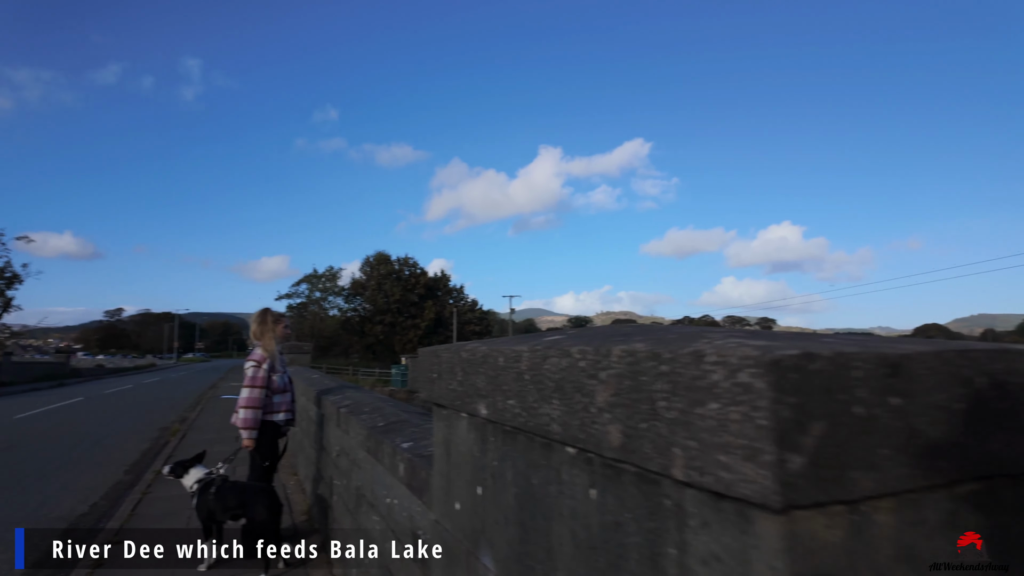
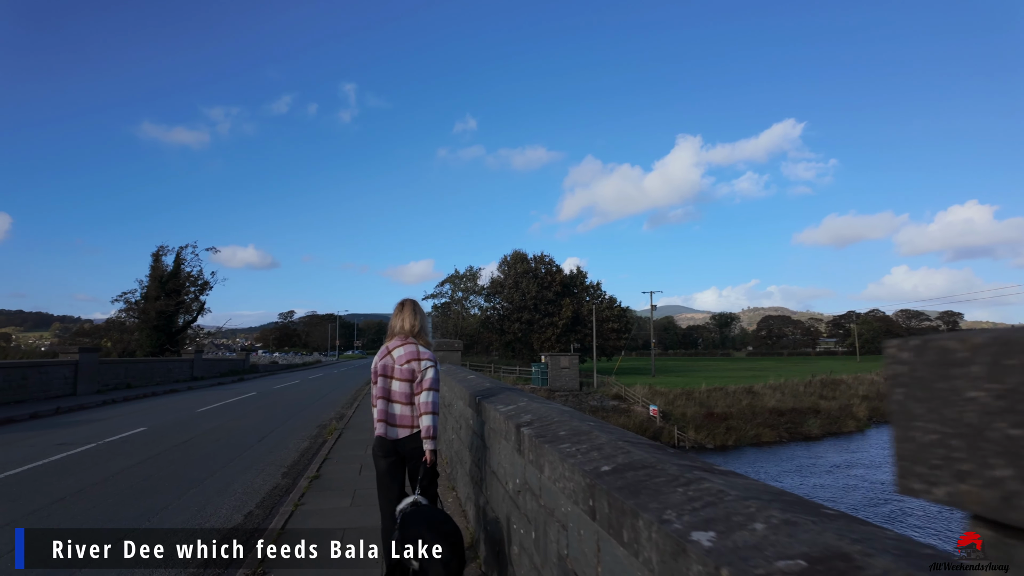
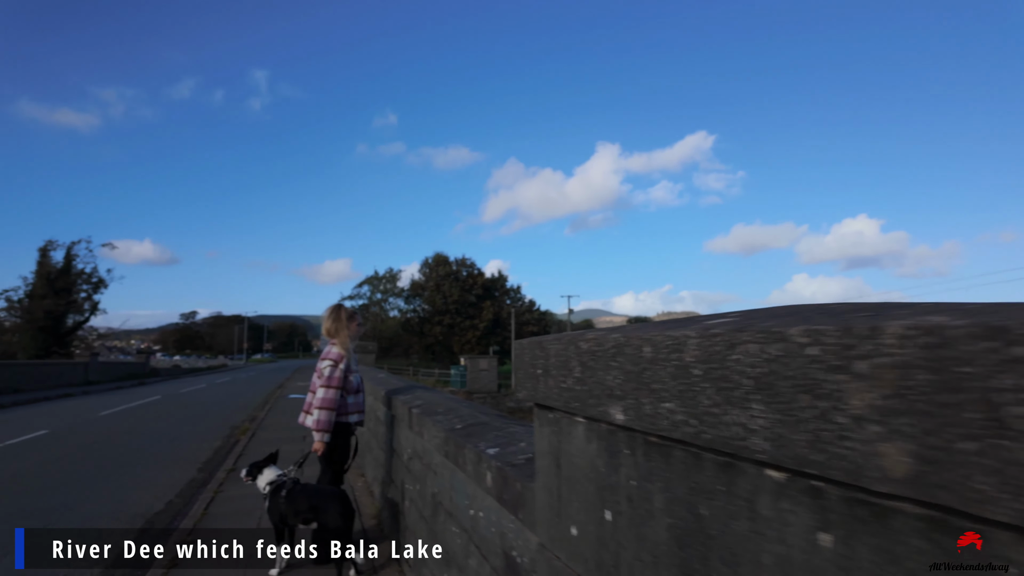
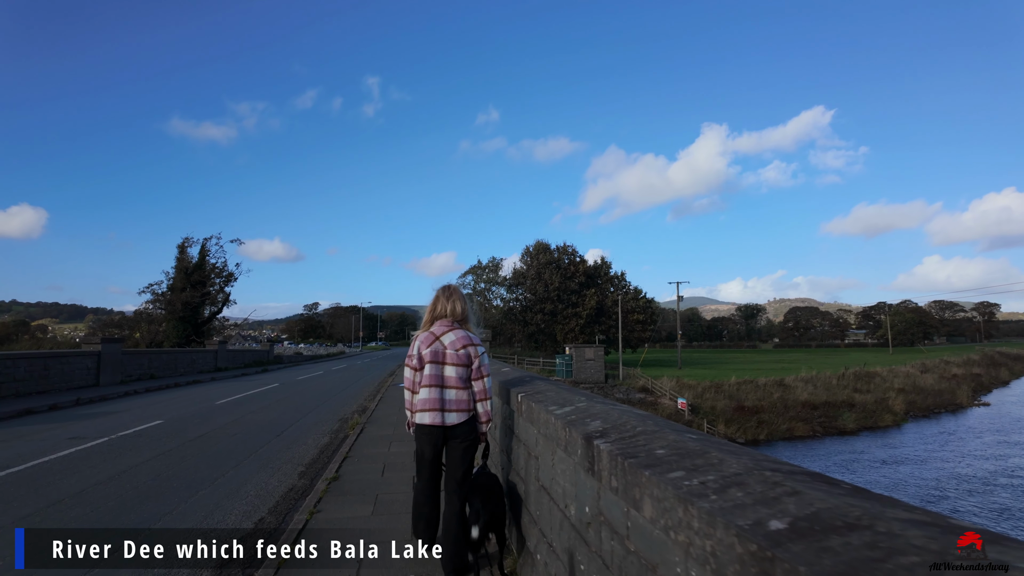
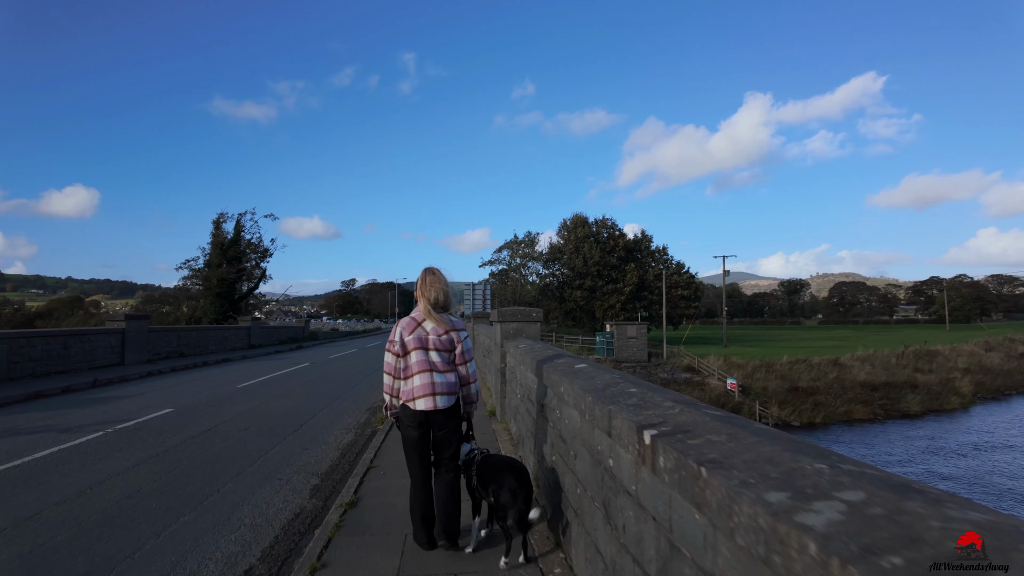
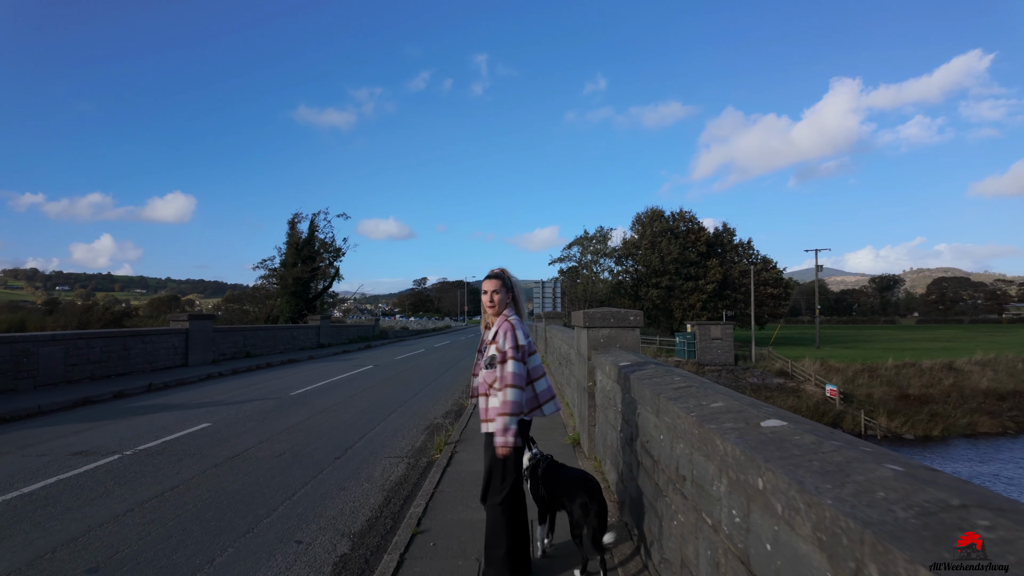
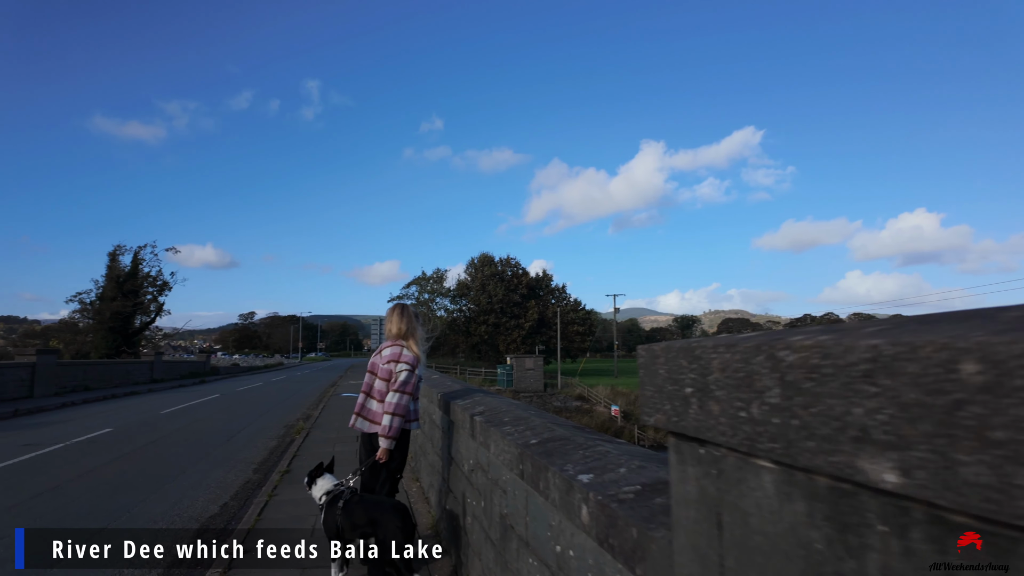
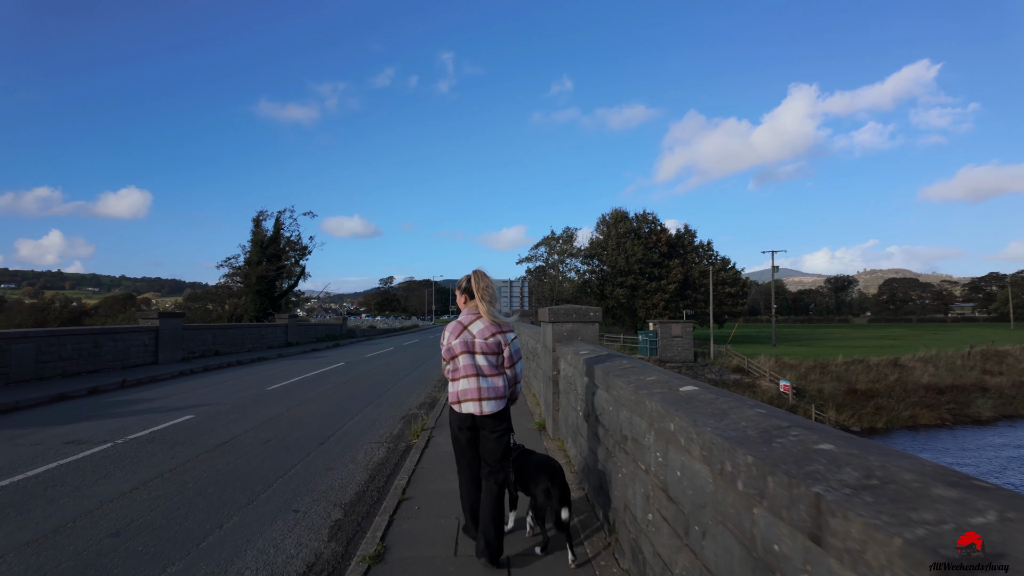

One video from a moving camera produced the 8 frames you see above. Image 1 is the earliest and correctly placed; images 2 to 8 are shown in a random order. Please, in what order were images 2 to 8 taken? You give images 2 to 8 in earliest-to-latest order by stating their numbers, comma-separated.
3, 7, 2, 4, 5, 8, 6
